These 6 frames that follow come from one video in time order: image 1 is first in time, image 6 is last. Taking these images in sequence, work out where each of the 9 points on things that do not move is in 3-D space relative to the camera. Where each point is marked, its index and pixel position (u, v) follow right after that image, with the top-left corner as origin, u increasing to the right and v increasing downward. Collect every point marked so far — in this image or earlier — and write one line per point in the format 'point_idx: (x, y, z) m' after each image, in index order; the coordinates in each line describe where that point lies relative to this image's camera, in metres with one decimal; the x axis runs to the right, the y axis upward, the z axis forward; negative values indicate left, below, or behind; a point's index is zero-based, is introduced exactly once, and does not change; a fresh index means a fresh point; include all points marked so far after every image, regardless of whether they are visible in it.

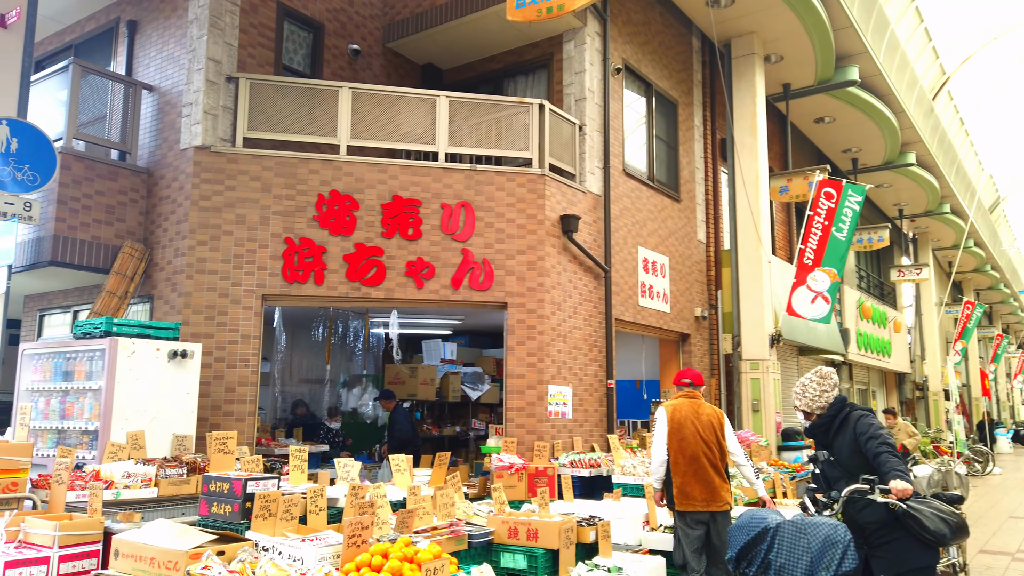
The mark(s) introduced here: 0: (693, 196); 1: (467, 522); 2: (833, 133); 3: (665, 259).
0: (+3.2, +1.6, +13.3) m
1: (-0.3, -1.8, +5.6) m
2: (+7.8, +3.8, +18.2) m
3: (+2.5, +0.5, +12.1) m
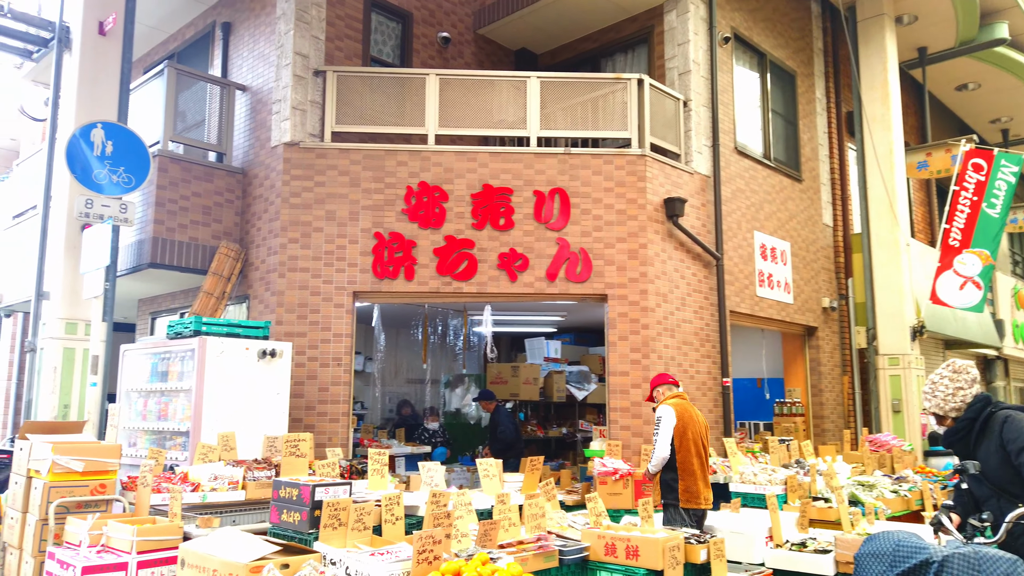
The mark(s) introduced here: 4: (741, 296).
0: (+4.9, +1.8, +12.1) m
1: (+0.3, -1.7, +5.0) m
2: (+10.1, +4.1, +16.2) m
3: (+4.0, +0.6, +11.0) m
4: (+3.0, -0.1, +9.9) m
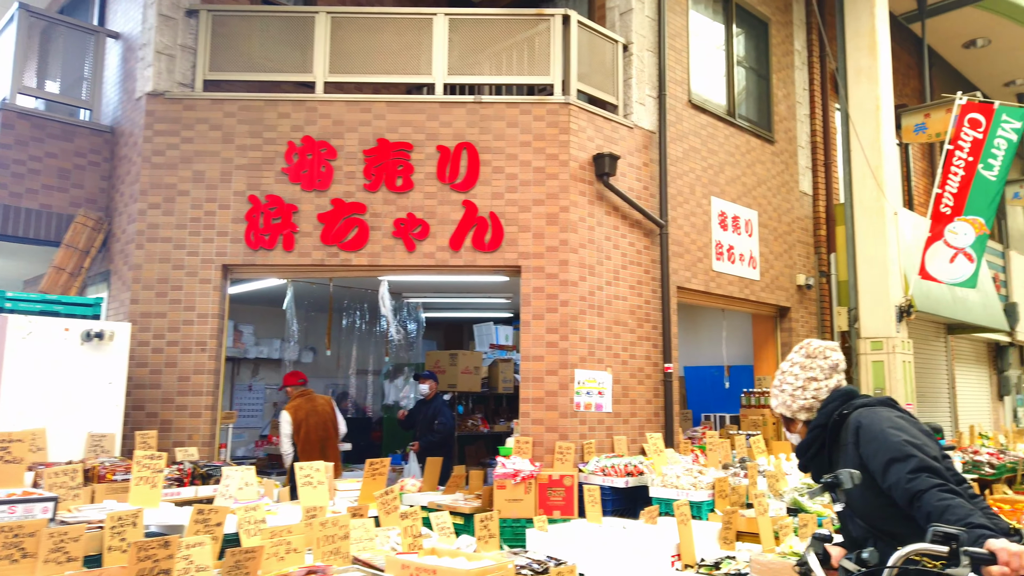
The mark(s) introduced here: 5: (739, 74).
0: (+4.0, +2.2, +10.7) m
1: (-0.8, -1.4, +3.8) m
2: (+9.3, +4.5, +14.7) m
3: (+3.1, +0.9, +9.6) m
4: (+2.1, +0.2, +8.6) m
5: (+3.0, +2.8, +10.0) m
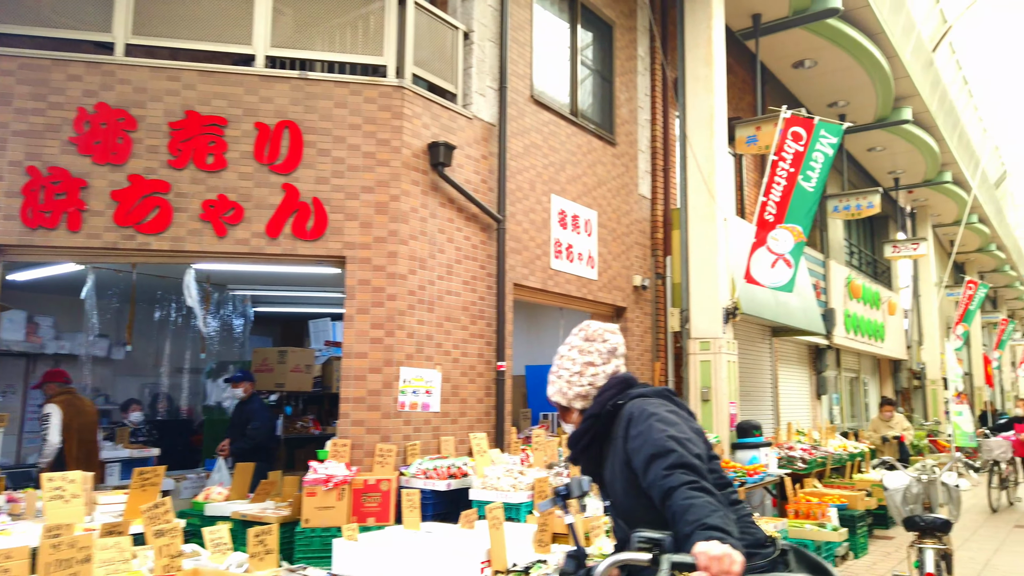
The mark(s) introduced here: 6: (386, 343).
0: (+1.8, +2.1, +10.9) m
1: (-1.8, -1.3, +3.3) m
2: (+6.3, +4.3, +15.8) m
3: (+1.0, +1.0, +9.7) m
4: (+0.2, +0.2, +8.5) m
5: (+0.9, +2.9, +10.0) m
6: (-1.1, -0.5, +6.7) m
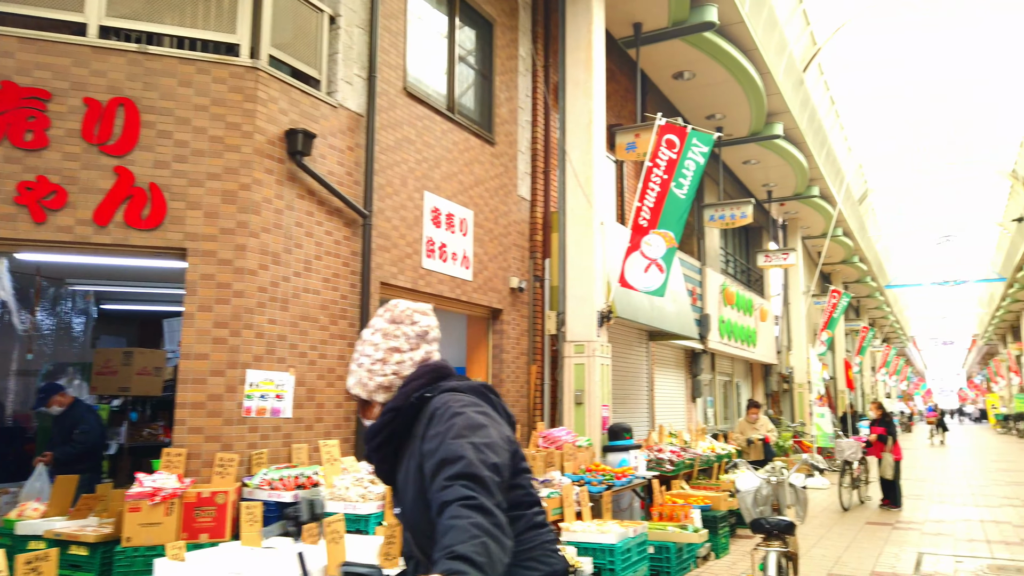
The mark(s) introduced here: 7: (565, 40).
0: (0.0, +2.1, +10.8) m
1: (-2.5, -1.3, +2.7) m
2: (+3.9, +4.2, +16.2) m
3: (-0.6, +0.9, +9.4) m
4: (-1.2, +0.2, +8.2) m
5: (-0.7, +2.8, +9.8) m
6: (-2.3, -0.5, +6.2) m
7: (+0.8, +3.7, +11.3) m
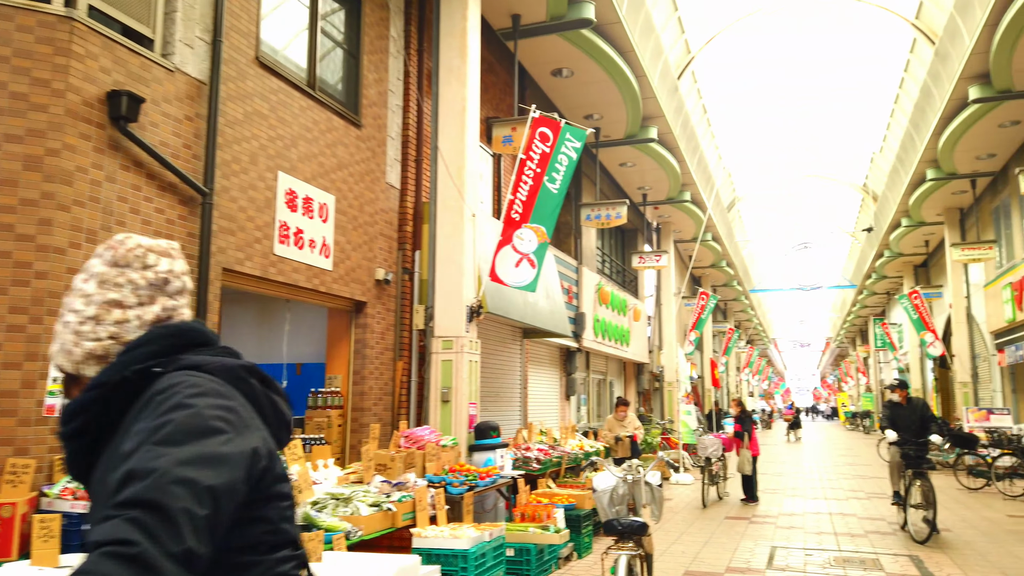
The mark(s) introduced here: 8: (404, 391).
0: (-1.8, +2.2, +10.3) m
1: (-3.1, -1.1, +1.9) m
2: (+1.3, +4.2, +16.2) m
3: (-2.2, +1.1, +8.8) m
4: (-2.7, +0.4, +7.5) m
5: (-2.3, +3.0, +9.2) m
6: (-3.4, -0.3, +5.4) m
7: (-1.1, +3.8, +10.9) m
8: (-1.4, -1.4, +10.1) m
